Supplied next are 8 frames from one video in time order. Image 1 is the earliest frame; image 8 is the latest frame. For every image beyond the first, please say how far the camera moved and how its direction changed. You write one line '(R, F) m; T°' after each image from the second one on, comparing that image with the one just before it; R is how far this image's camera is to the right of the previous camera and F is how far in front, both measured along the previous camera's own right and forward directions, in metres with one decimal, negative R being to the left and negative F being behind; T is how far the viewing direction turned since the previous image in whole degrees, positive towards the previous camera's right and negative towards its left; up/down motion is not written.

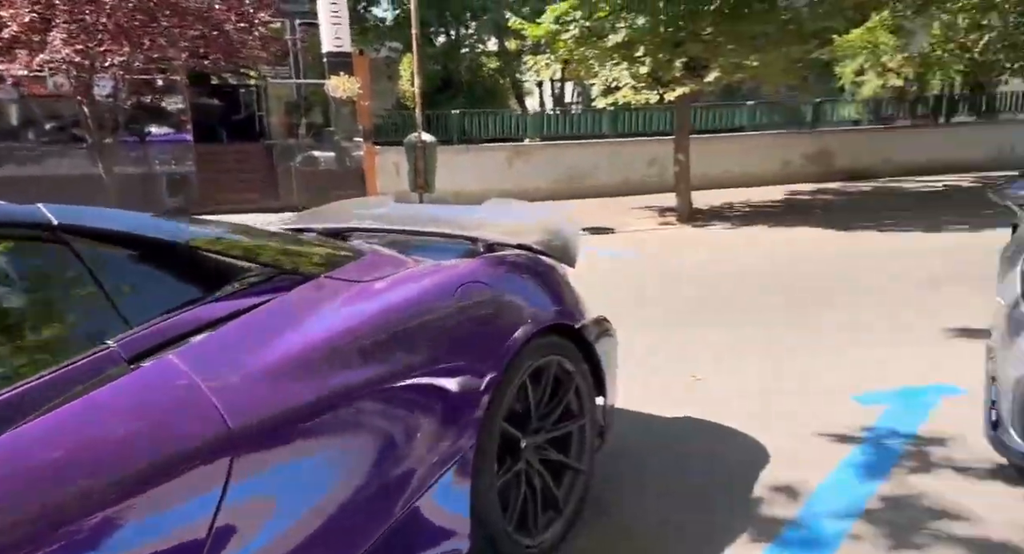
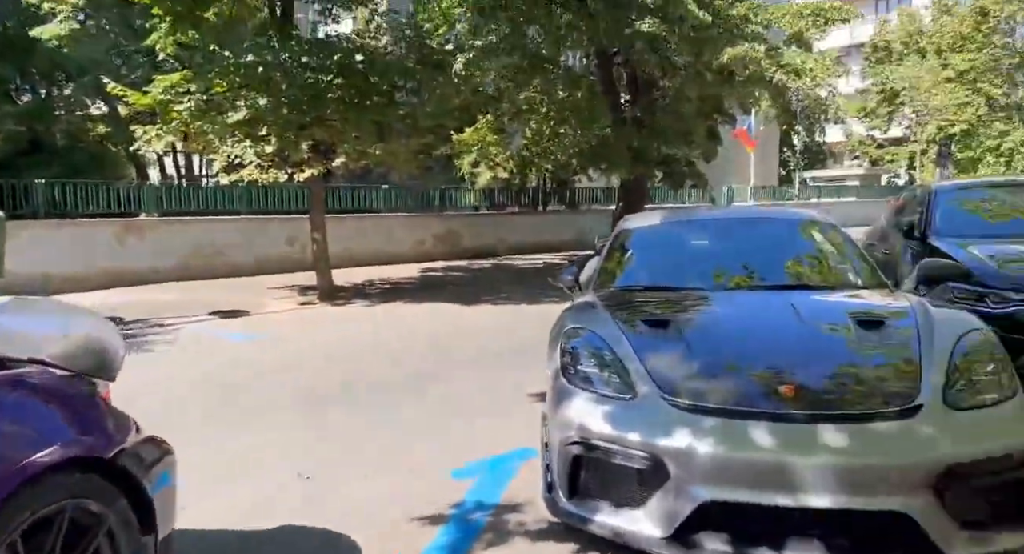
(+0.2, 0.0) m; +29°
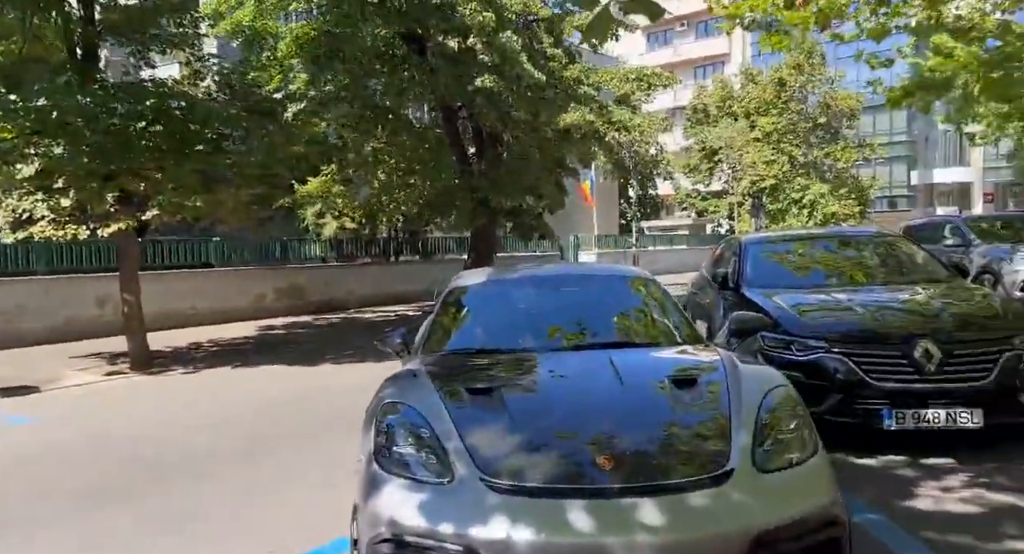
(+0.2, +0.2) m; +12°
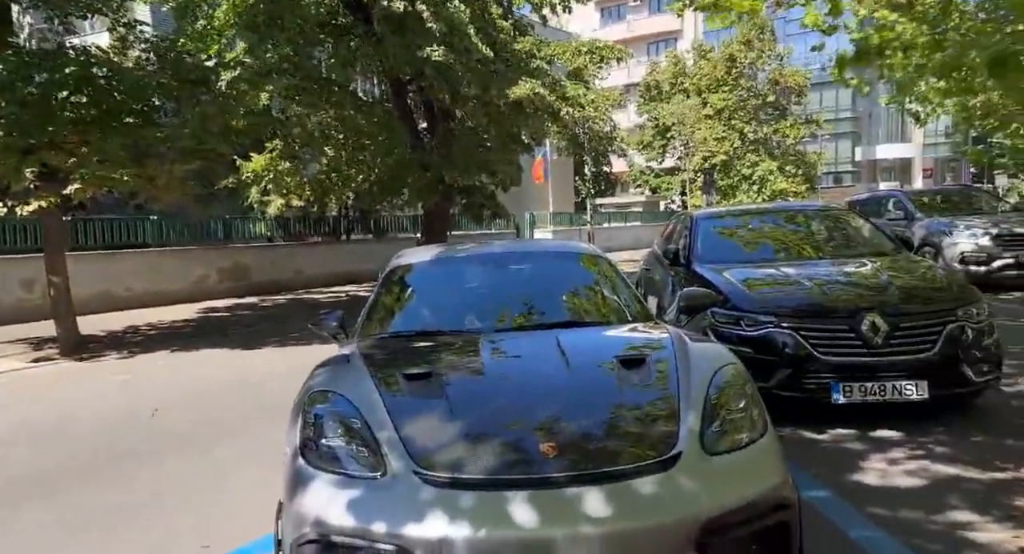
(+0.1, +0.2) m; +4°
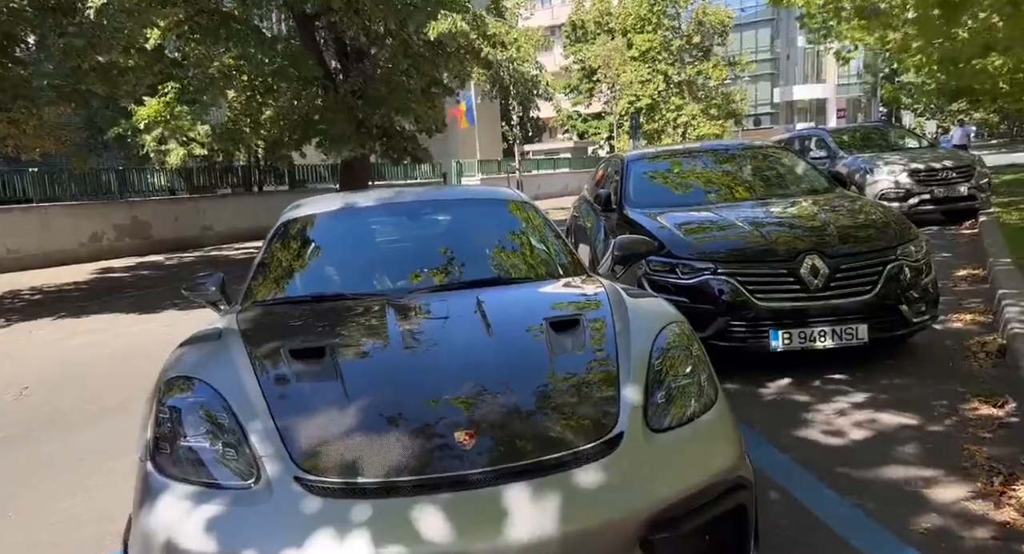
(+0.1, +0.5) m; +6°
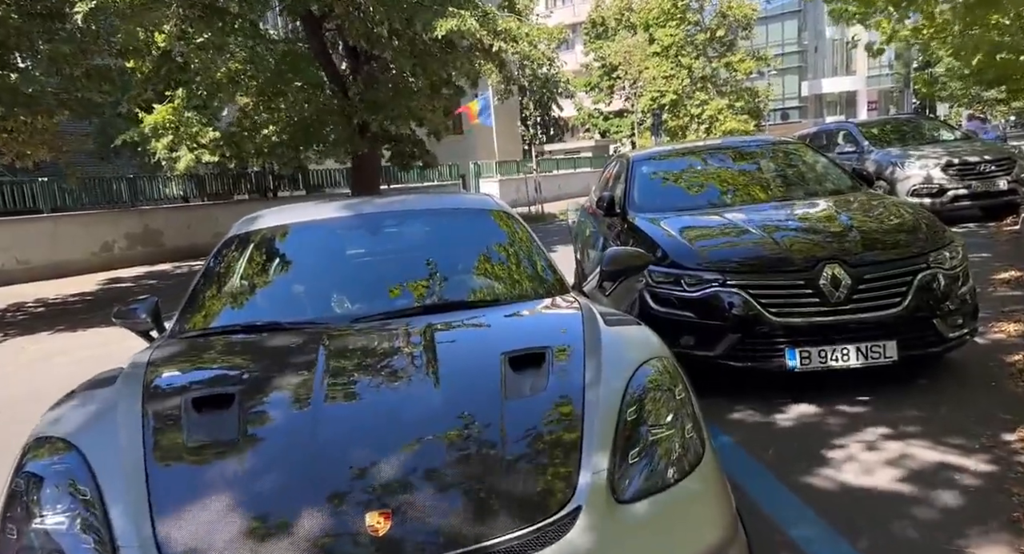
(+0.2, +0.4) m; -2°
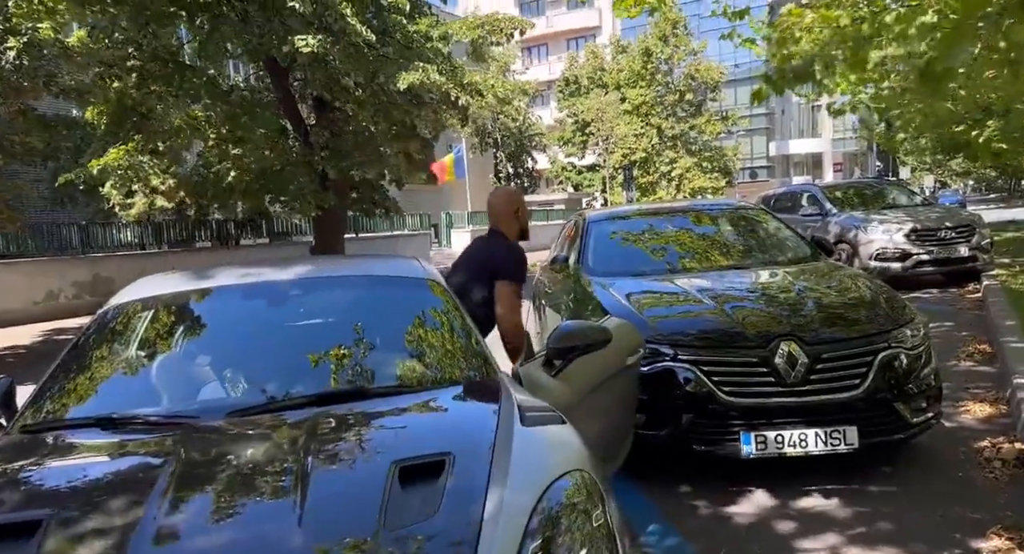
(+0.2, +0.3) m; +2°
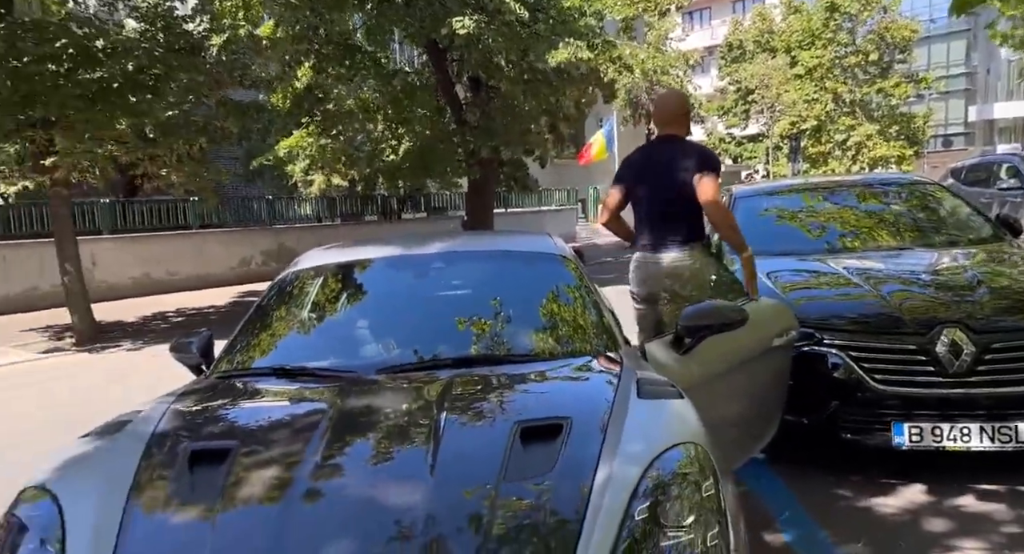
(+0.1, -0.1) m; -13°
